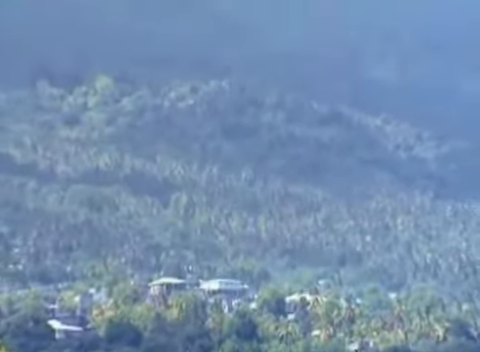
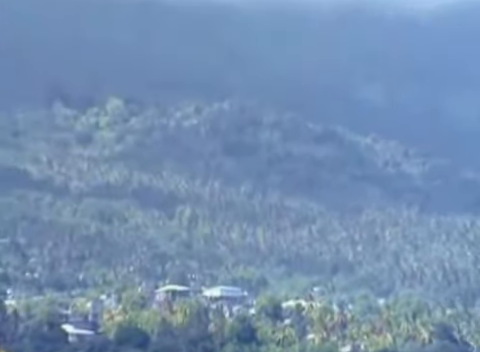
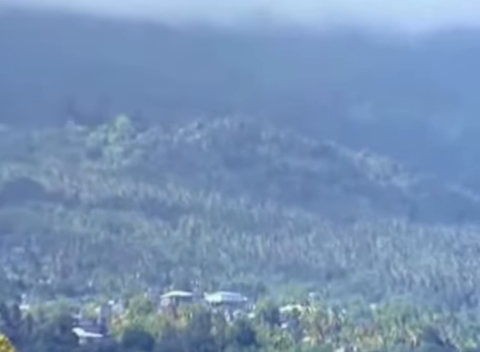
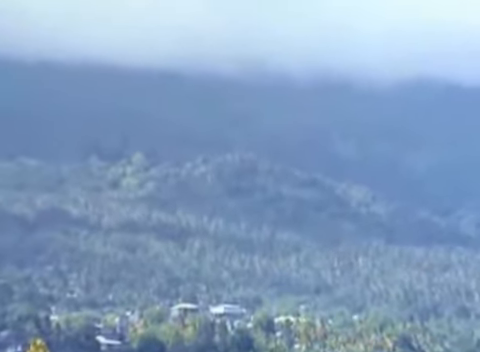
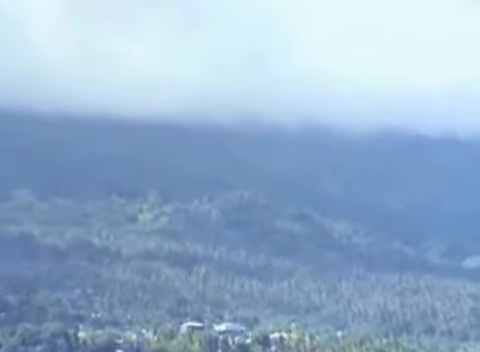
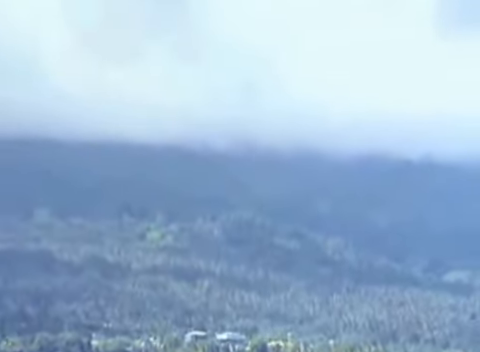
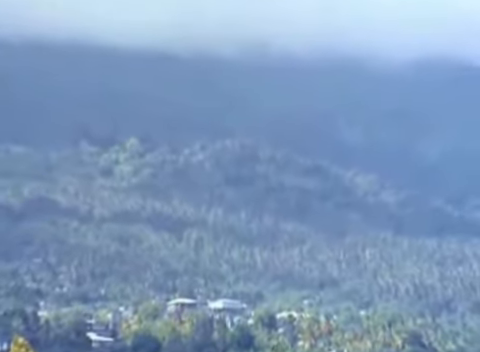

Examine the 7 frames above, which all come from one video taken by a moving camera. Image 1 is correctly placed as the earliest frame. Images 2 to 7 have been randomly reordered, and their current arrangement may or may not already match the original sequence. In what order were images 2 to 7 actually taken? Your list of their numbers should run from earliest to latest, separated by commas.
2, 3, 7, 4, 5, 6
